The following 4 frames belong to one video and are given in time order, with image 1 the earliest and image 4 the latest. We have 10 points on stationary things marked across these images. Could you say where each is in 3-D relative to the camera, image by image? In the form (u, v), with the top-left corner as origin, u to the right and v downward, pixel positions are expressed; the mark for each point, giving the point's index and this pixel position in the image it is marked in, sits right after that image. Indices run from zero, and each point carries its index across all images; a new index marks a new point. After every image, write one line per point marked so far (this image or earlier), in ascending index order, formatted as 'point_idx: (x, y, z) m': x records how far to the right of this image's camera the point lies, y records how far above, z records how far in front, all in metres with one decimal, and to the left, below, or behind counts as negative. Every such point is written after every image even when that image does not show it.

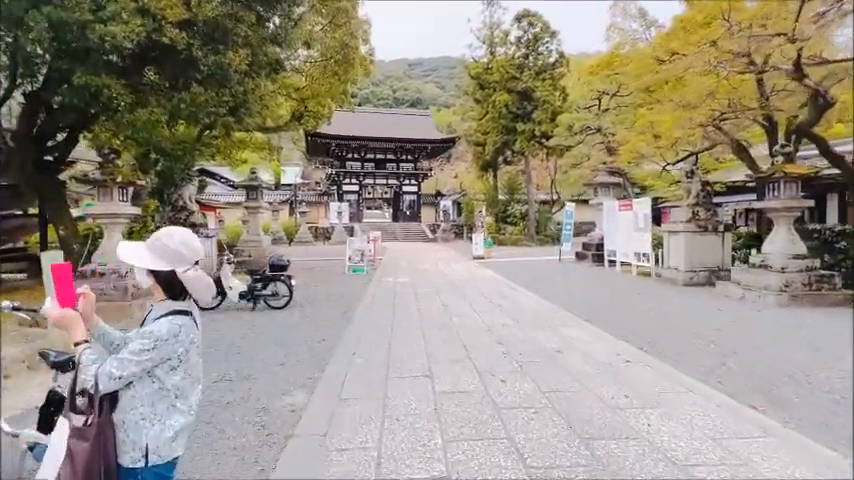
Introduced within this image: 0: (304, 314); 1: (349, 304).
0: (-1.9, -1.1, +7.1) m
1: (-1.3, -1.1, +7.8) m
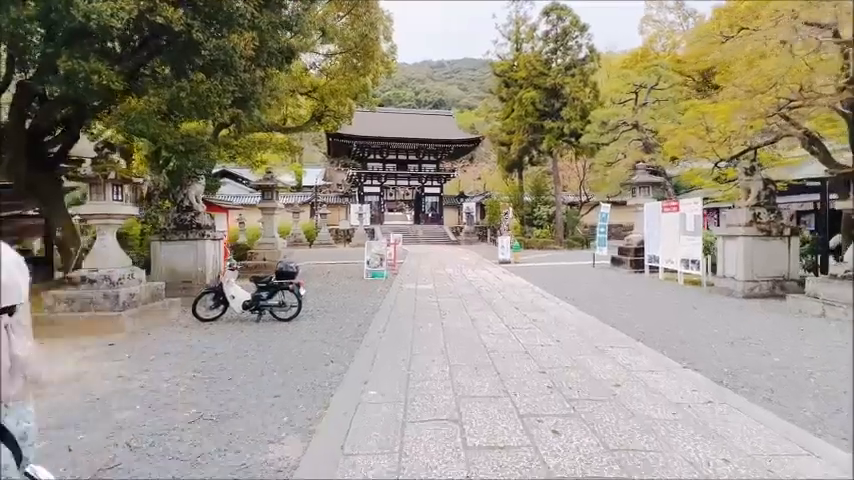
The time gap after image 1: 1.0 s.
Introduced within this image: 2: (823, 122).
0: (-1.5, -1.2, +6.3) m
1: (-0.9, -1.1, +7.0) m
2: (+7.1, +2.1, +8.5) m
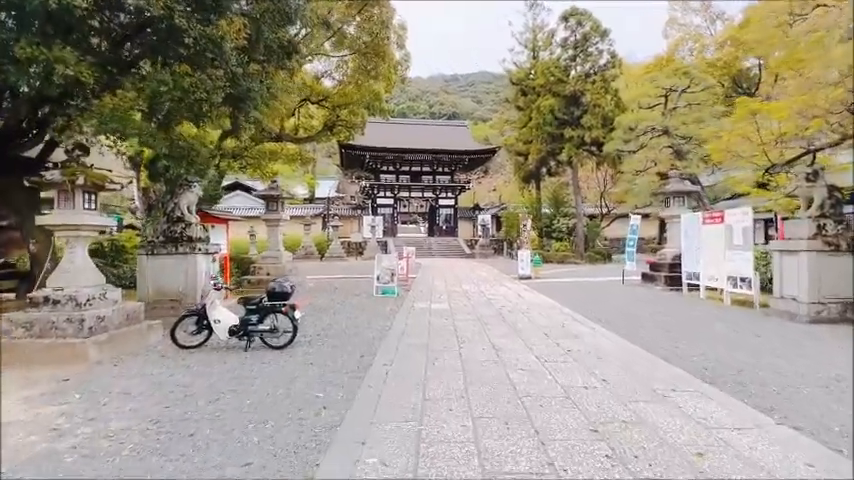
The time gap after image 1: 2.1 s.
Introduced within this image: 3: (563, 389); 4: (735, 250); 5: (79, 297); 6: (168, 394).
0: (-1.4, -1.3, +5.4) m
1: (-0.7, -1.3, +6.1) m
2: (+7.4, +1.9, +7.4) m
3: (+1.2, -1.3, +4.1) m
4: (+5.8, -0.2, +8.9) m
5: (-3.9, -0.6, +5.3) m
6: (-2.3, -1.3, +4.1) m
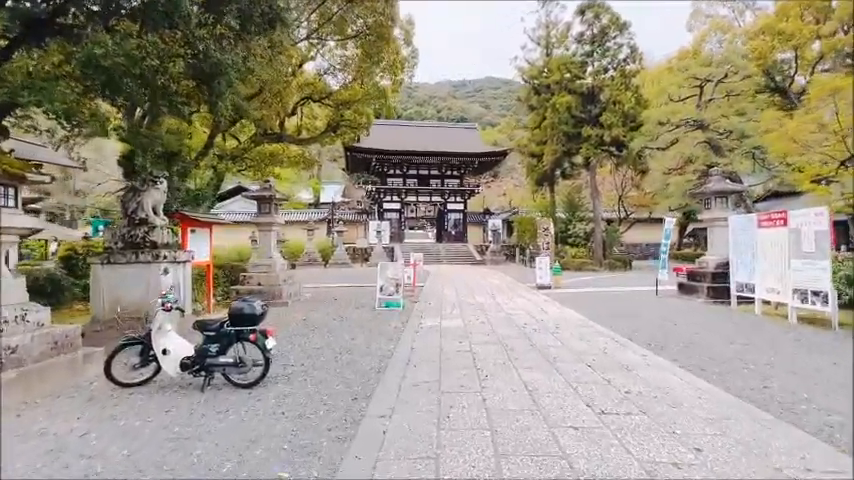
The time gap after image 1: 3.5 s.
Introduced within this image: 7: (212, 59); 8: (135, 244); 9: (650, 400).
0: (-1.3, -1.4, +4.1) m
1: (-0.6, -1.4, +4.7) m
2: (+7.5, +1.8, +6.0) m
3: (+1.3, -1.3, +2.8) m
4: (+6.0, -0.3, +7.5) m
5: (-3.8, -0.7, +4.0) m
6: (-2.2, -1.4, +2.8) m
7: (-2.5, +2.1, +5.4) m
8: (-4.0, -0.1, +6.4) m
9: (+1.9, -1.4, +4.0) m
